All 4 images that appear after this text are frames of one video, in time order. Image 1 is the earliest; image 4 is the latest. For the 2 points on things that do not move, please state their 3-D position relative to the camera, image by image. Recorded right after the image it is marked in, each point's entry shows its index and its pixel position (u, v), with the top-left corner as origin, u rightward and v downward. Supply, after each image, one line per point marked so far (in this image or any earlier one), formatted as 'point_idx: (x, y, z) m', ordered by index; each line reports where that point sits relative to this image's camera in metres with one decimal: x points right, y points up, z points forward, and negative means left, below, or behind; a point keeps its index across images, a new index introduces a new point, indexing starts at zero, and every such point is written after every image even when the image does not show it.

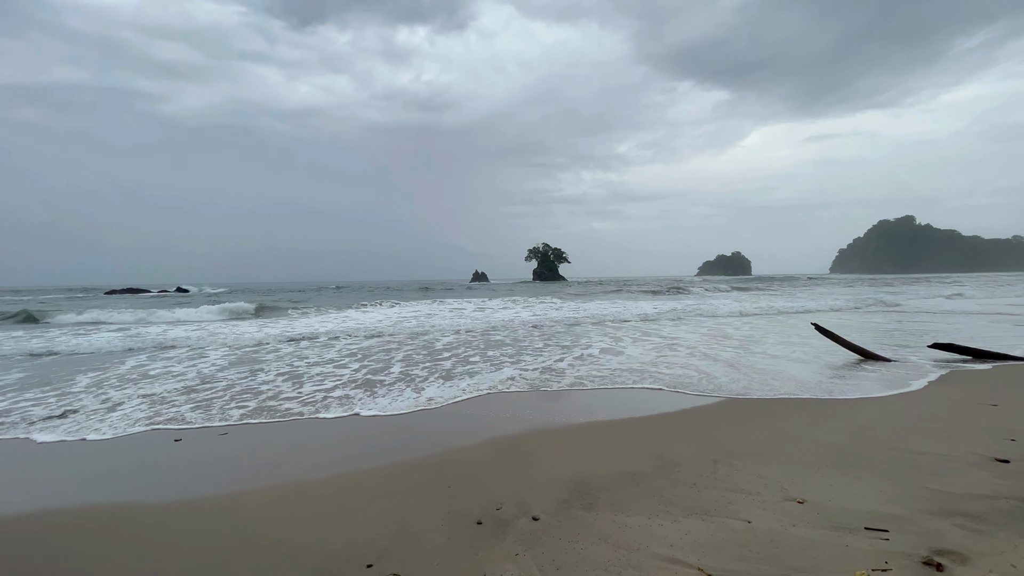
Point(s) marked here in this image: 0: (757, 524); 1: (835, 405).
0: (+1.3, -1.2, +2.3) m
1: (+3.4, -1.2, +4.6) m
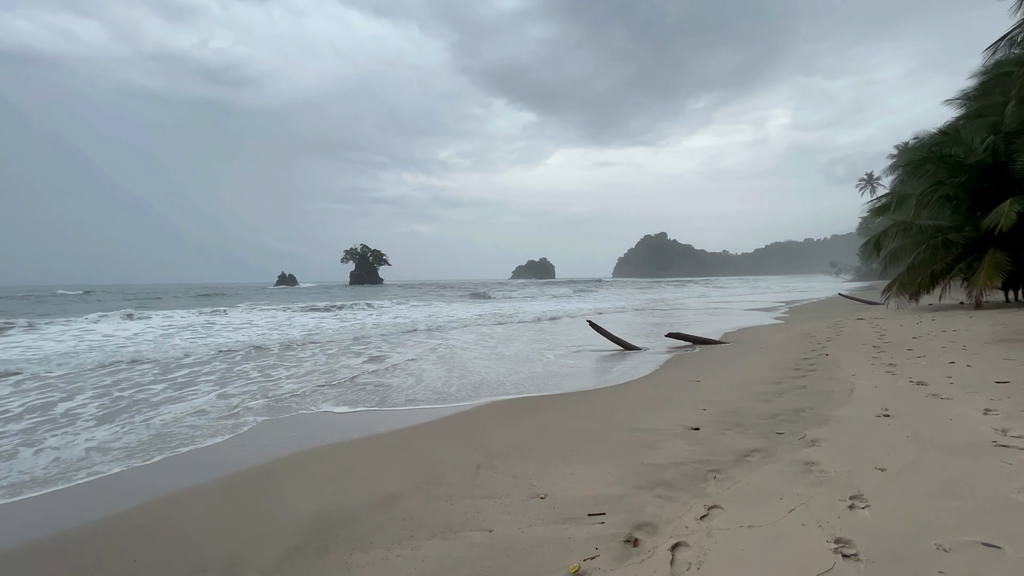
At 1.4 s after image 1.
0: (-0.1, -1.3, +2.2) m
1: (+1.0, -1.3, +5.1) m
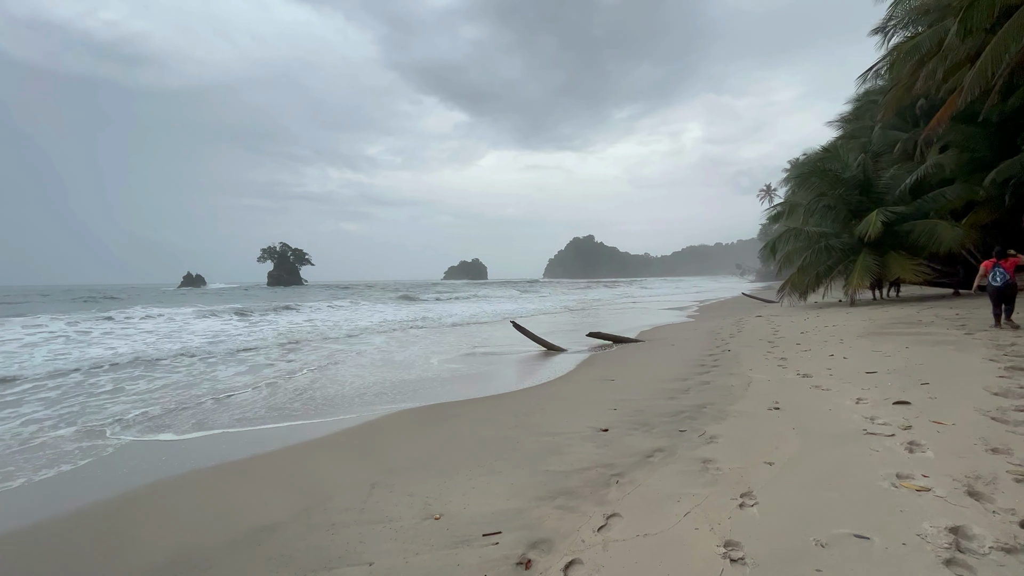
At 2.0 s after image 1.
0: (-0.6, -1.3, +2.0) m
1: (0.0, -1.3, +5.0) m
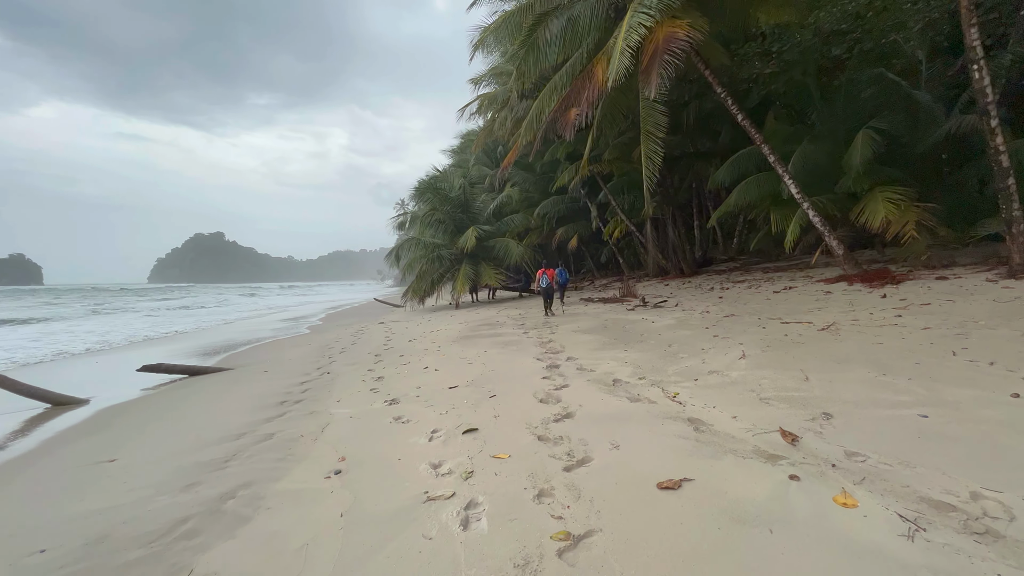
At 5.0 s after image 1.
0: (-1.9, -1.4, -0.5) m
1: (-3.6, -1.4, +2.0) m
